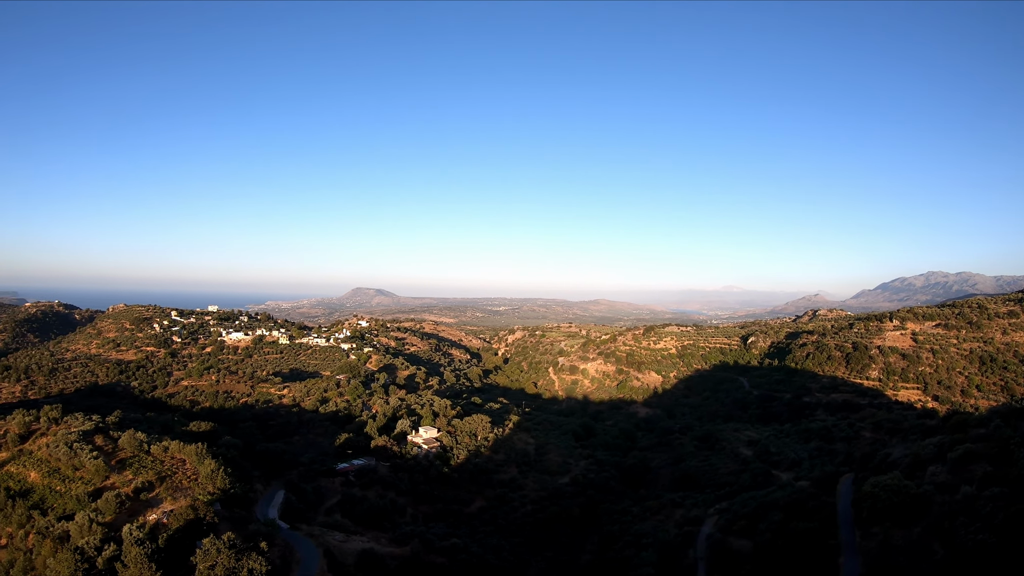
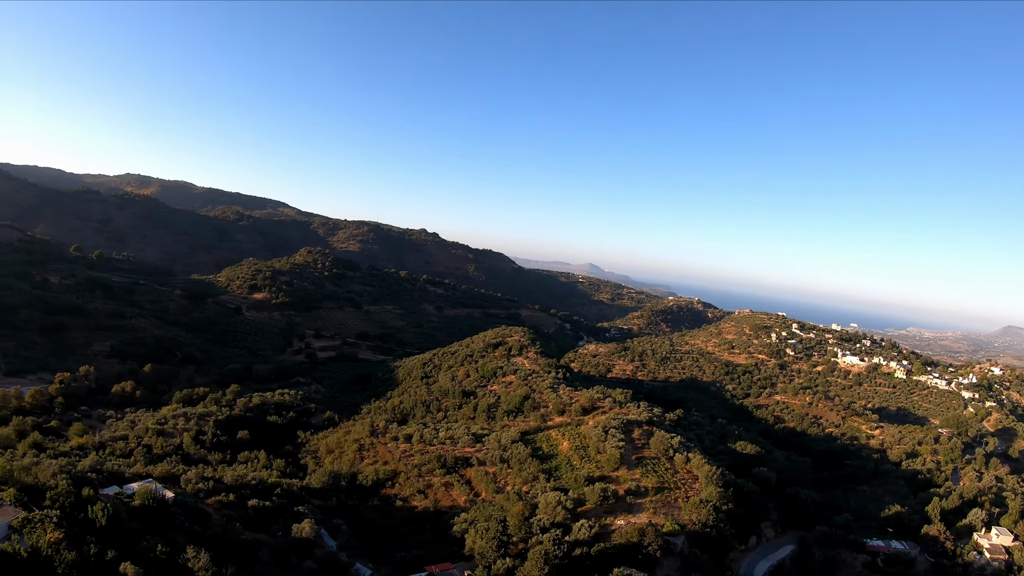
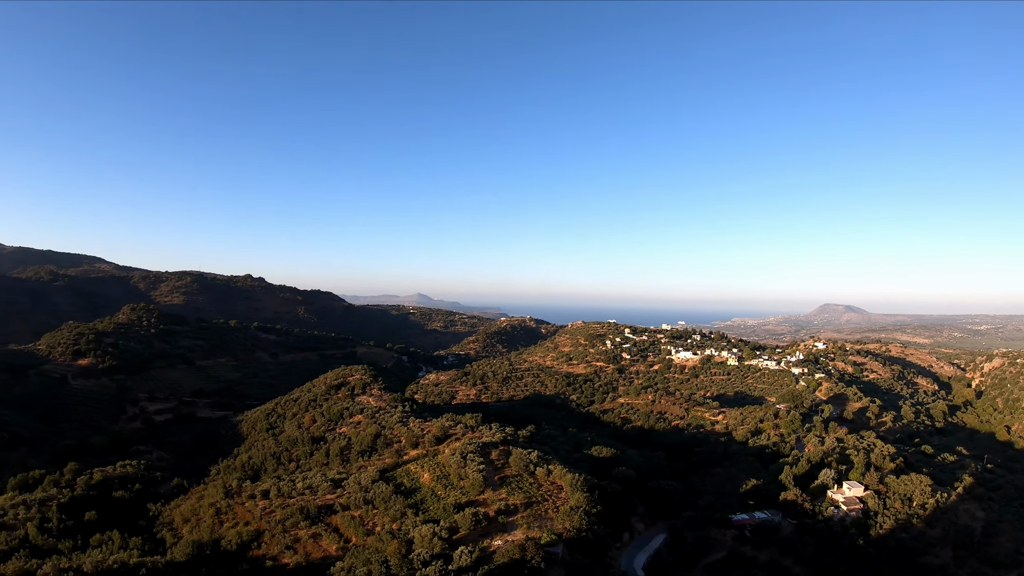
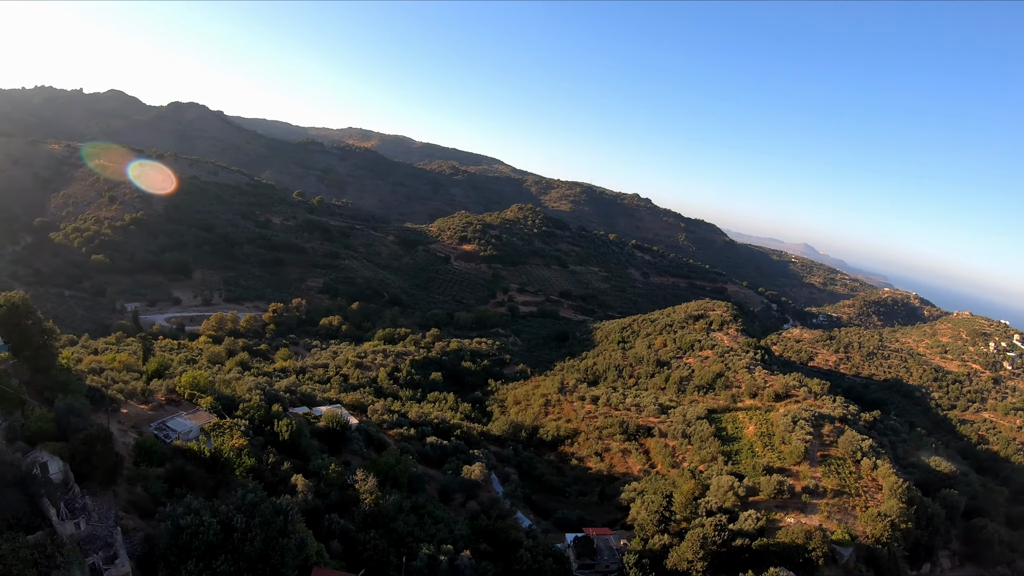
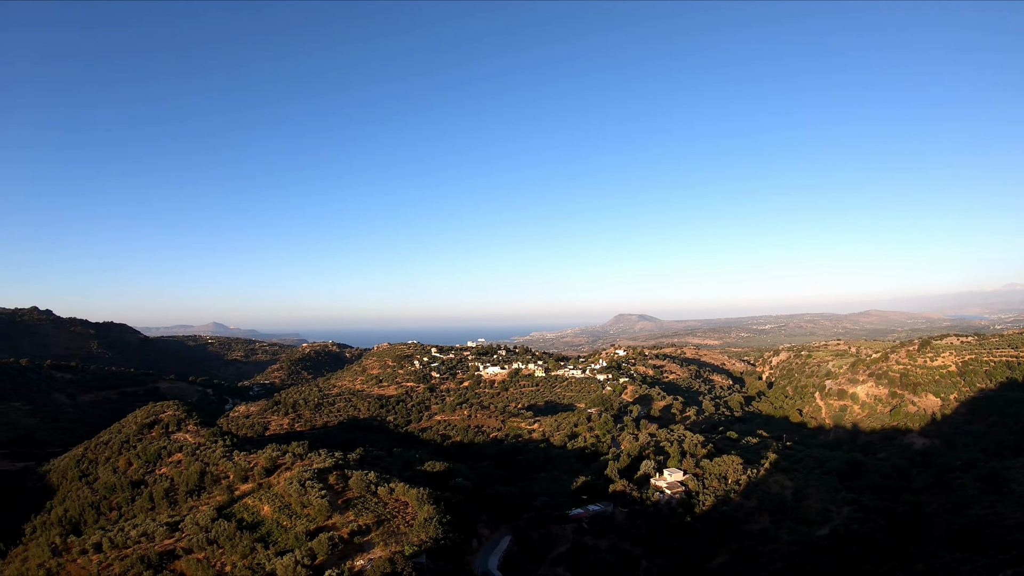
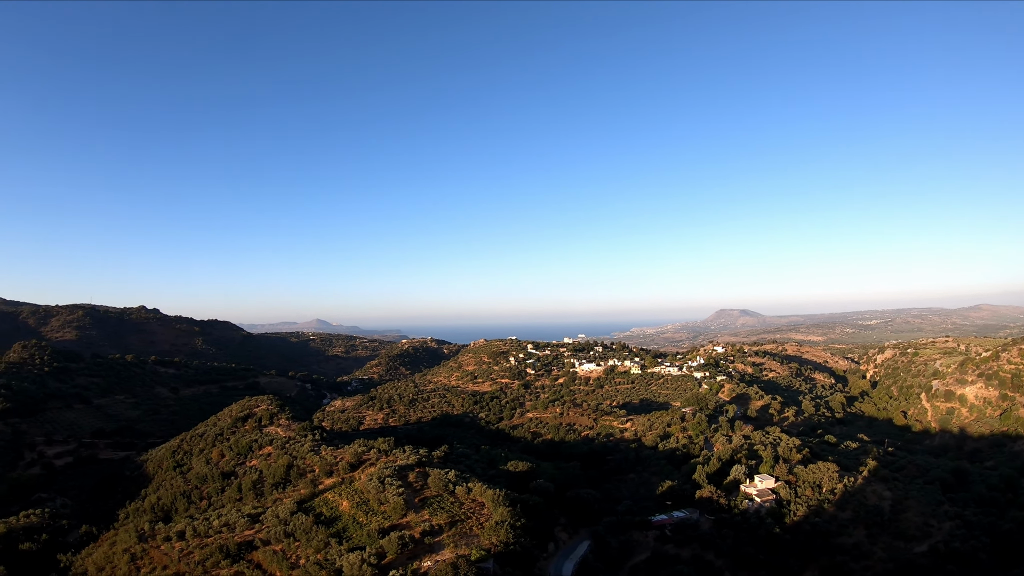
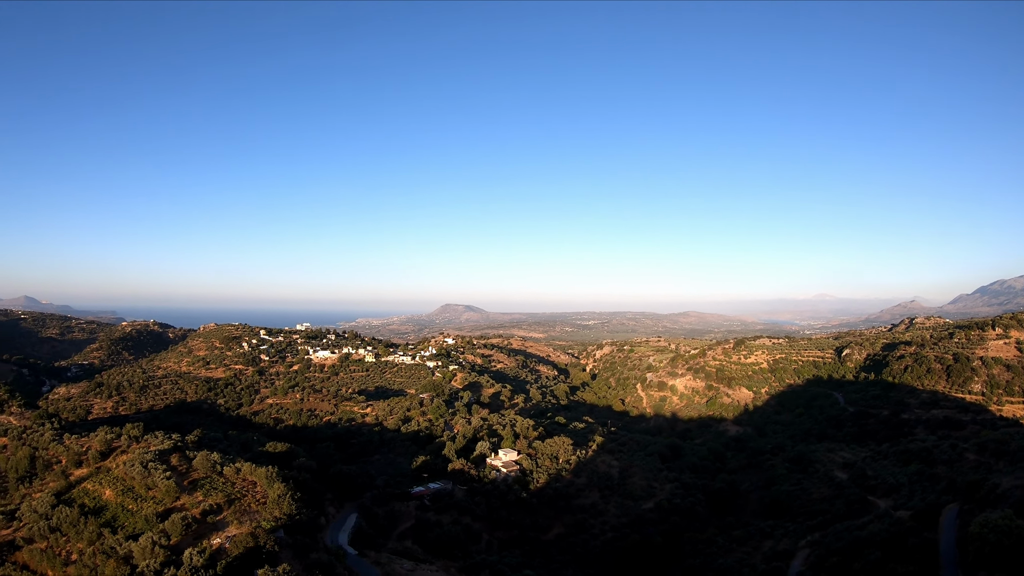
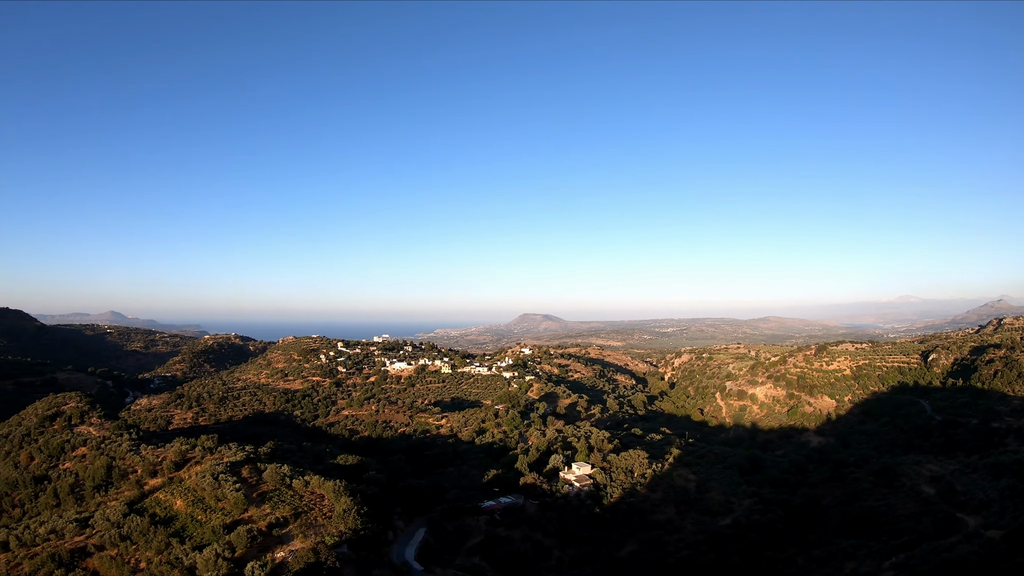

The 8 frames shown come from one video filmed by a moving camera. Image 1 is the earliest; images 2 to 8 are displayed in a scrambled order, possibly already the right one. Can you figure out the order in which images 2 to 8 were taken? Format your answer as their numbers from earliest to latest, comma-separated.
7, 8, 5, 6, 3, 2, 4
